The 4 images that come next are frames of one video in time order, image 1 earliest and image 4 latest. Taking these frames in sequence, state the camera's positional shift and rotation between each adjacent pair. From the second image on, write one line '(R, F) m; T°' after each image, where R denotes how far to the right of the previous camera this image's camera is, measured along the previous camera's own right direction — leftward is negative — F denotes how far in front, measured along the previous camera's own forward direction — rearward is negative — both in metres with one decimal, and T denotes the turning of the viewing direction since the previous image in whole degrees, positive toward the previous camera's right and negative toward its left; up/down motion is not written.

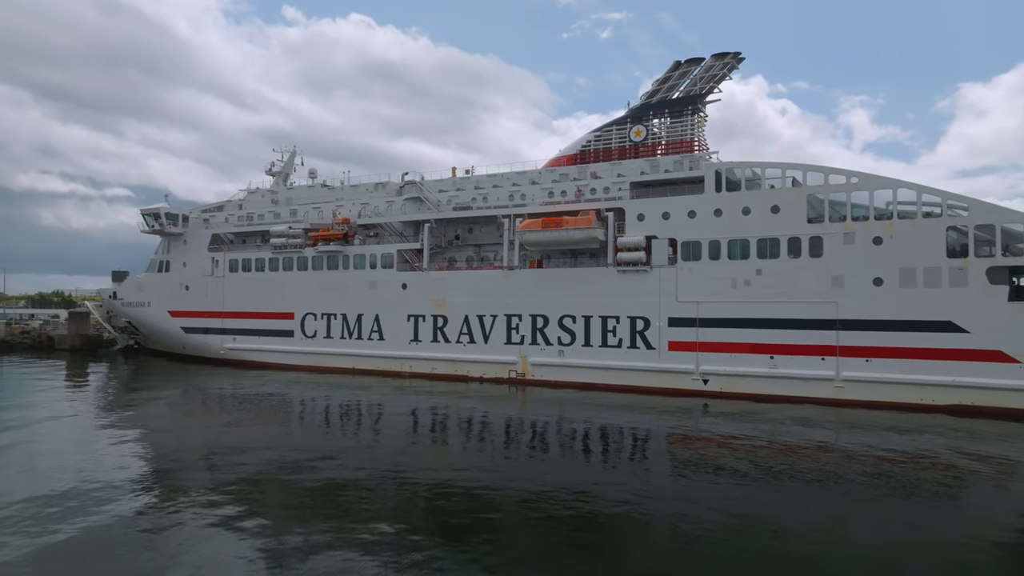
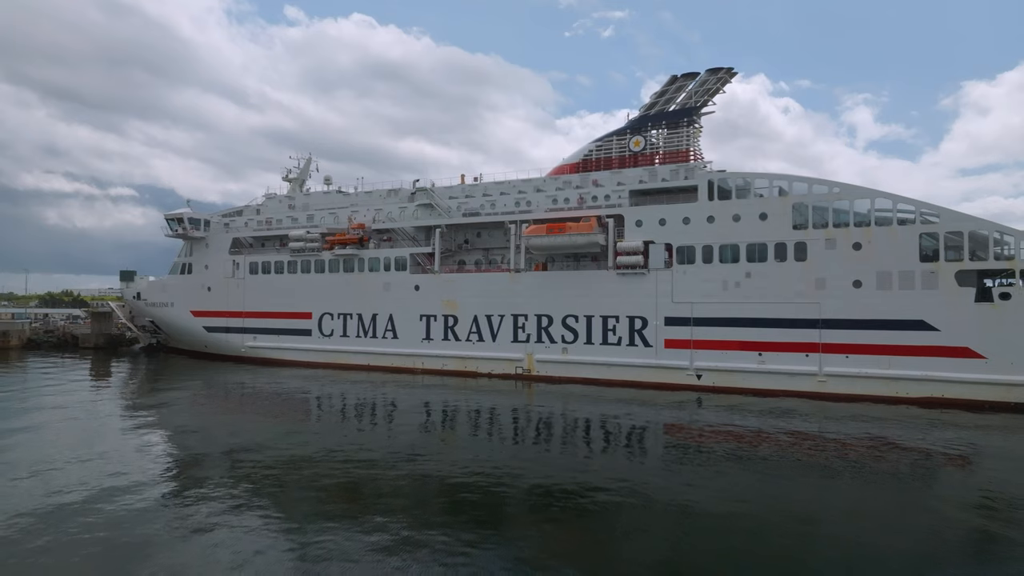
(-0.1, -0.5) m; 0°
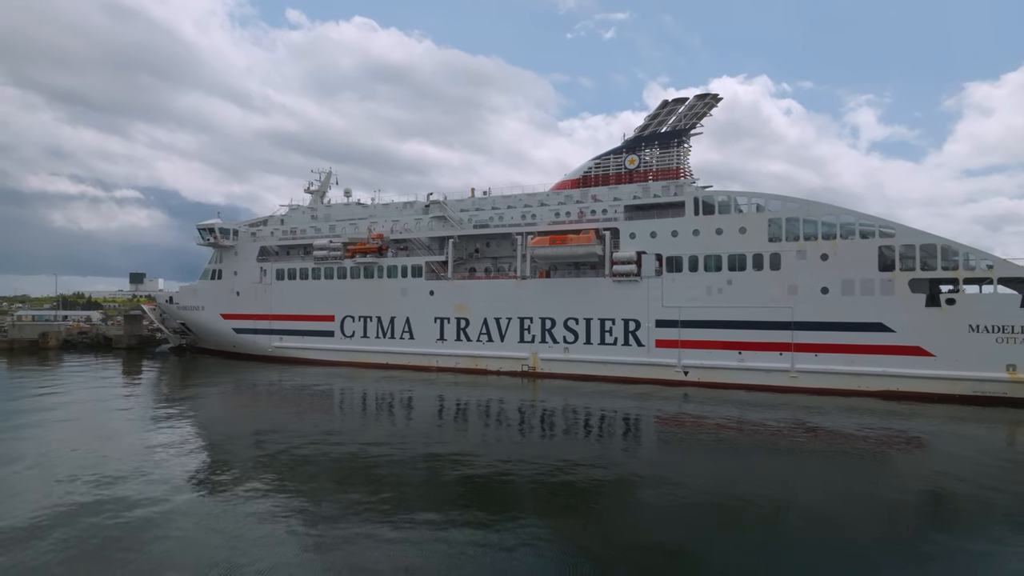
(-0.1, -0.9) m; 0°
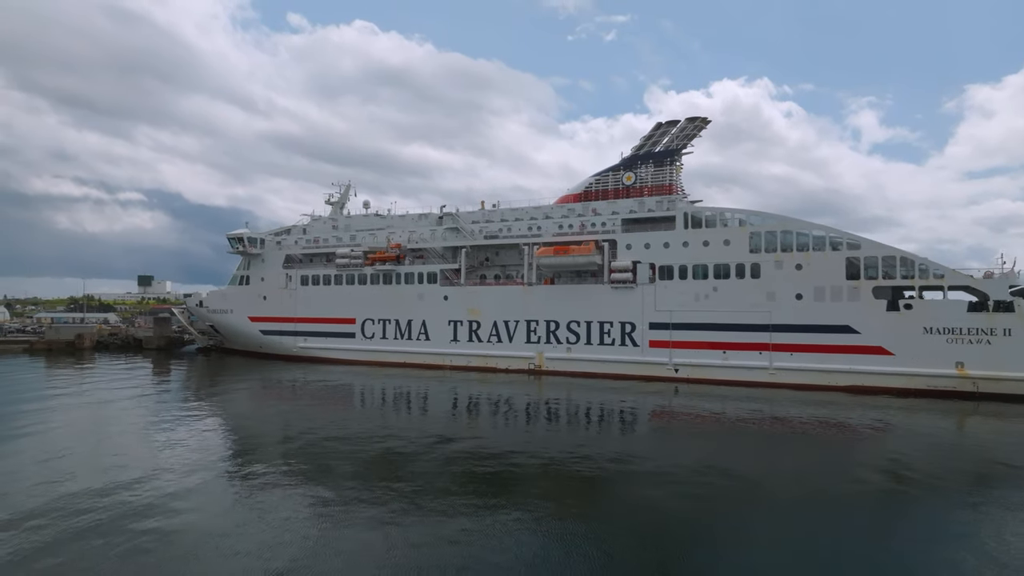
(-0.1, -0.9) m; 0°
